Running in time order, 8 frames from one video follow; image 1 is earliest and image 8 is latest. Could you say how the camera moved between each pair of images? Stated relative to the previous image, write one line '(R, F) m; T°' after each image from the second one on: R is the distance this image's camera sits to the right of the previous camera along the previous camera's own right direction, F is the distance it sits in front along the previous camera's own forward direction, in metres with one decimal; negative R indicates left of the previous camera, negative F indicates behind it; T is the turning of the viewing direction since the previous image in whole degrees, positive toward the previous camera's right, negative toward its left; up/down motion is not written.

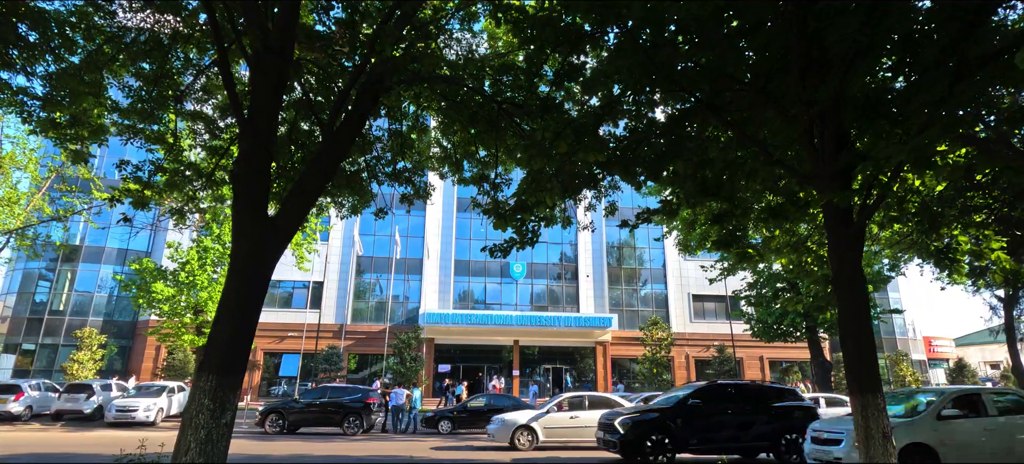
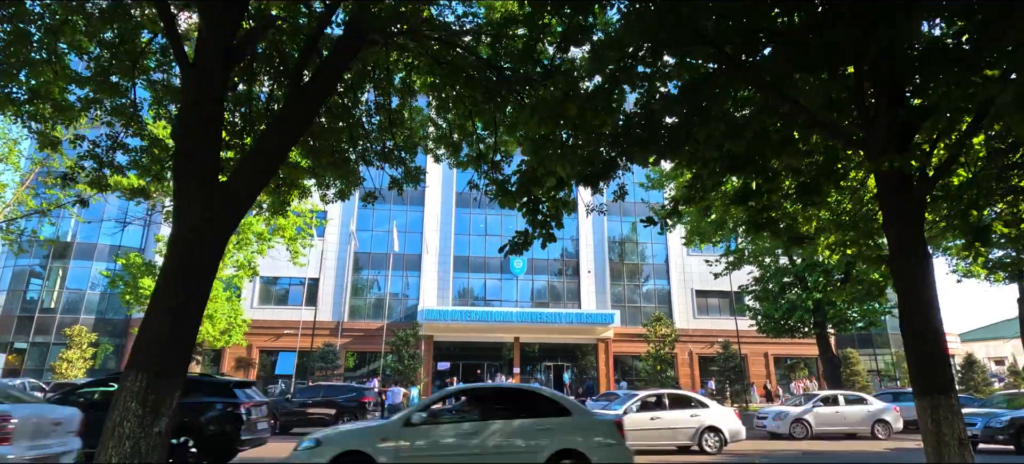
(0.0, +0.8) m; 0°
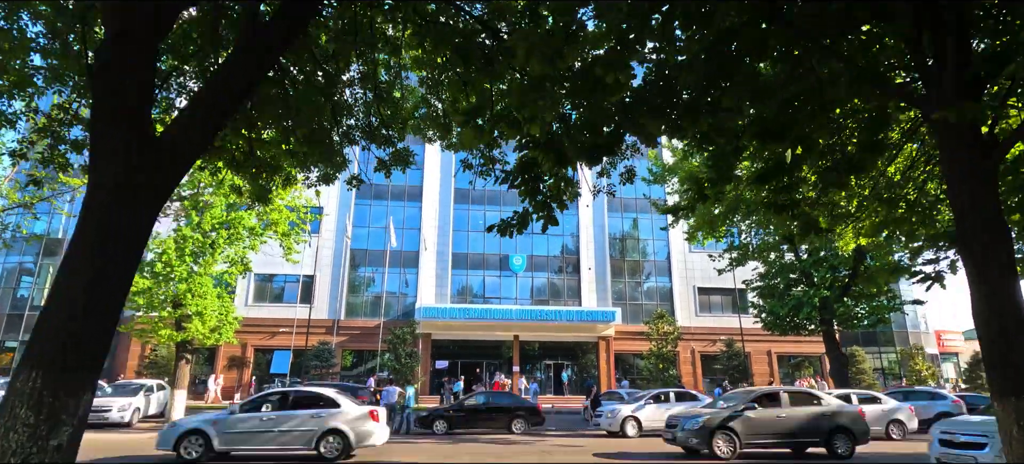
(0.0, +0.7) m; 0°
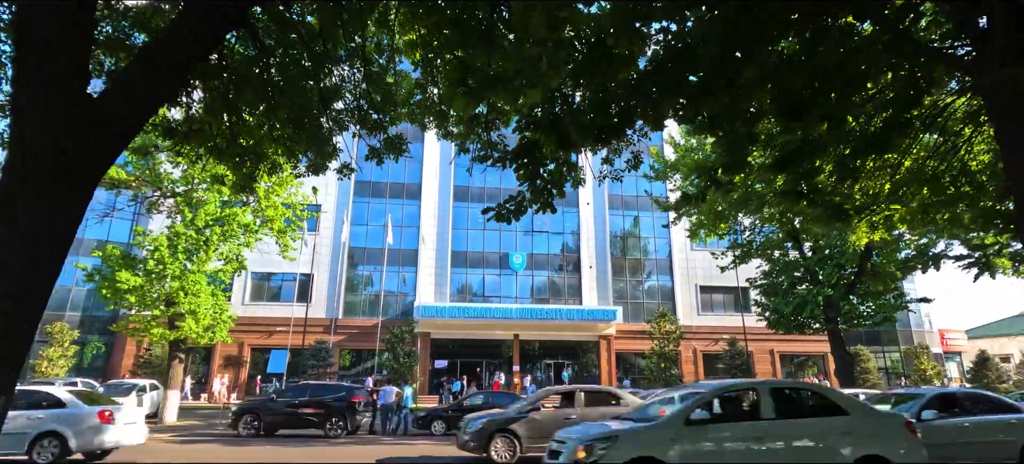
(0.0, +0.5) m; 0°
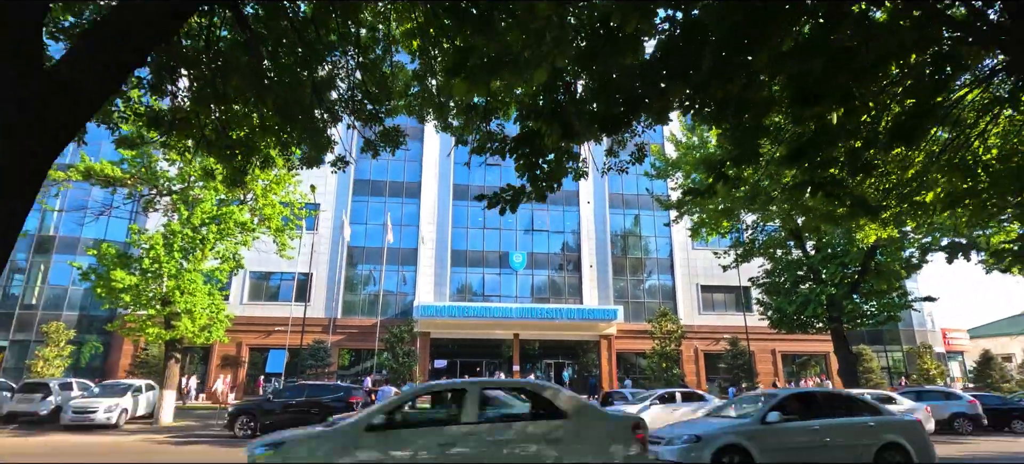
(0.0, +0.3) m; 0°
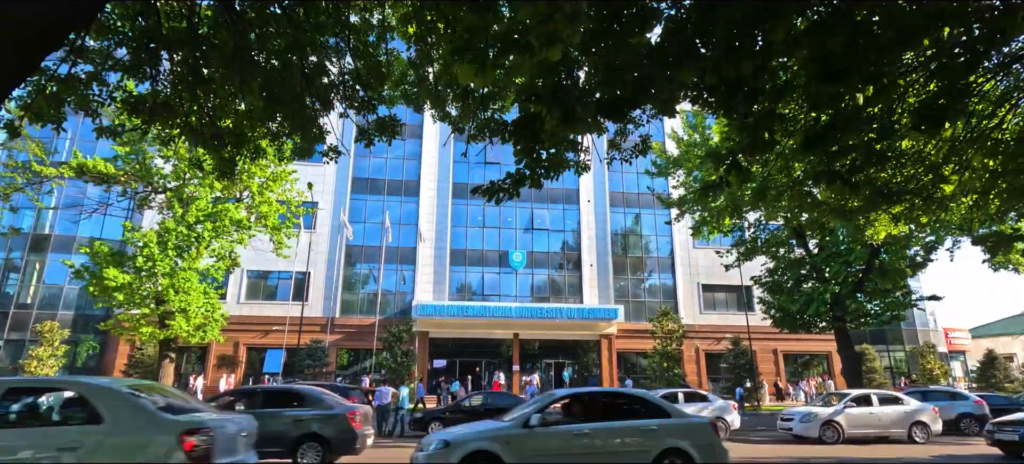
(0.0, +0.3) m; 0°
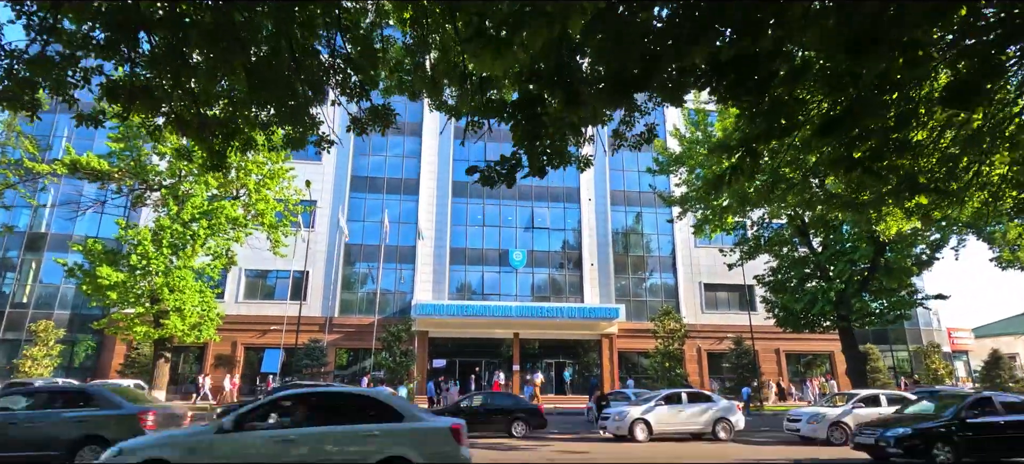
(0.0, +0.3) m; 0°
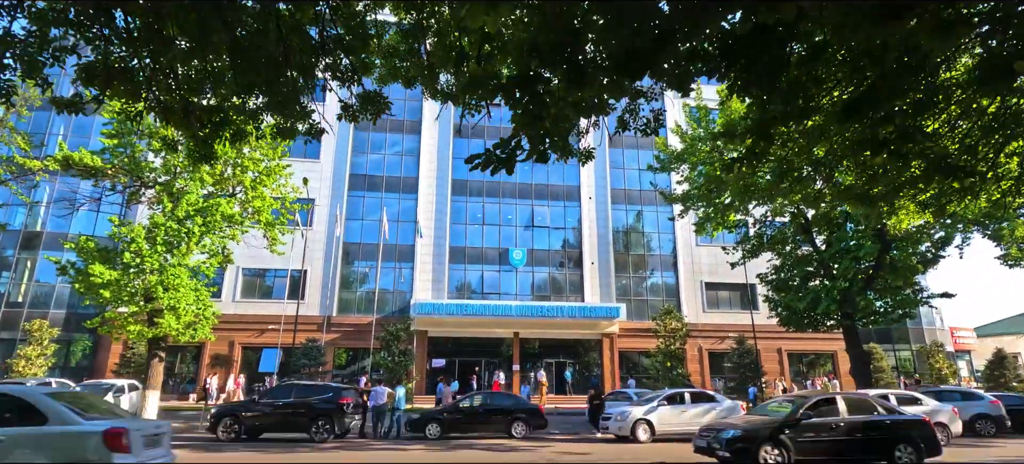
(0.0, +0.3) m; 0°
